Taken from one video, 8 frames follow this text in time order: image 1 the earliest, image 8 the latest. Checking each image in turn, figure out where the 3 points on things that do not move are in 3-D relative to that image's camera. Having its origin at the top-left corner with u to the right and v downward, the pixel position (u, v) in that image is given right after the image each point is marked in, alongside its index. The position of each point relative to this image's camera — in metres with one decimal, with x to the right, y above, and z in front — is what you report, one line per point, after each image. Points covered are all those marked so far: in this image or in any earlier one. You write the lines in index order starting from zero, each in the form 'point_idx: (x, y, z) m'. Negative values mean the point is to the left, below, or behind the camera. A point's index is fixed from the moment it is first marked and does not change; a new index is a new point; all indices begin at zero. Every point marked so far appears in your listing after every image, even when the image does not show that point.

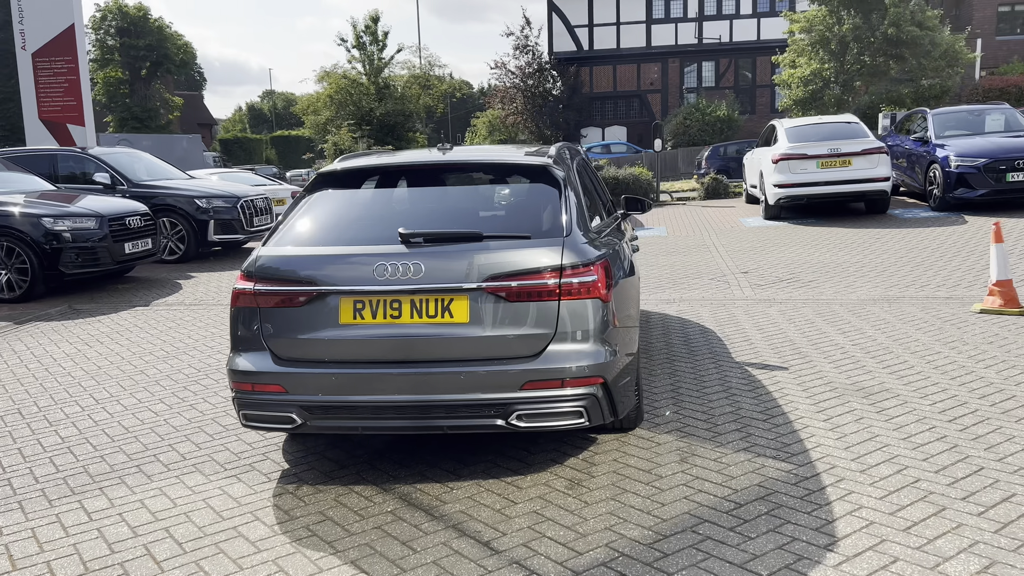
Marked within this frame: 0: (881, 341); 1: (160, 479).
0: (+3.2, -0.5, +6.9) m
1: (-1.9, -1.0, +4.3) m
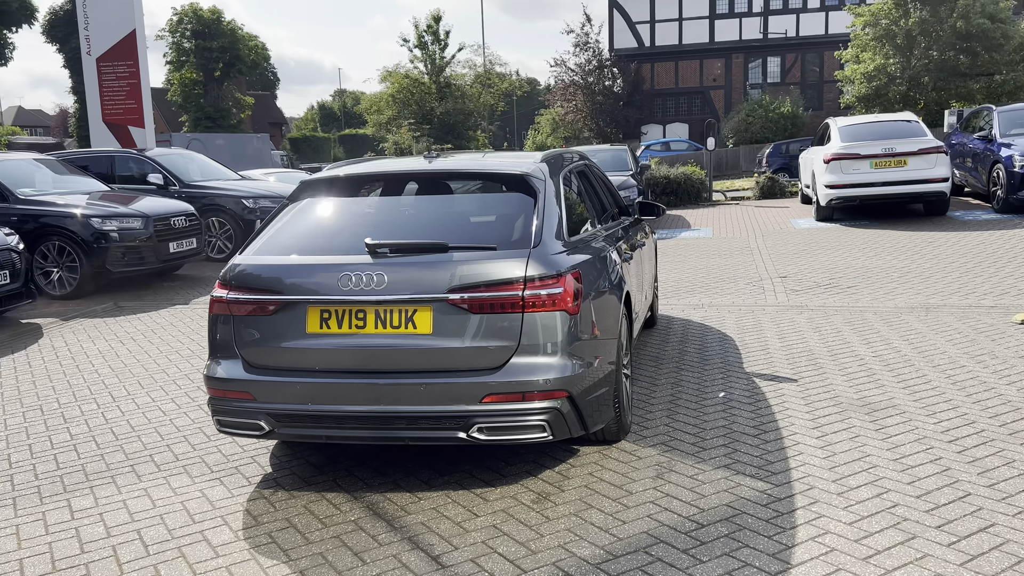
0: (+3.3, -0.5, +6.6) m
1: (-2.0, -1.1, +4.5) m
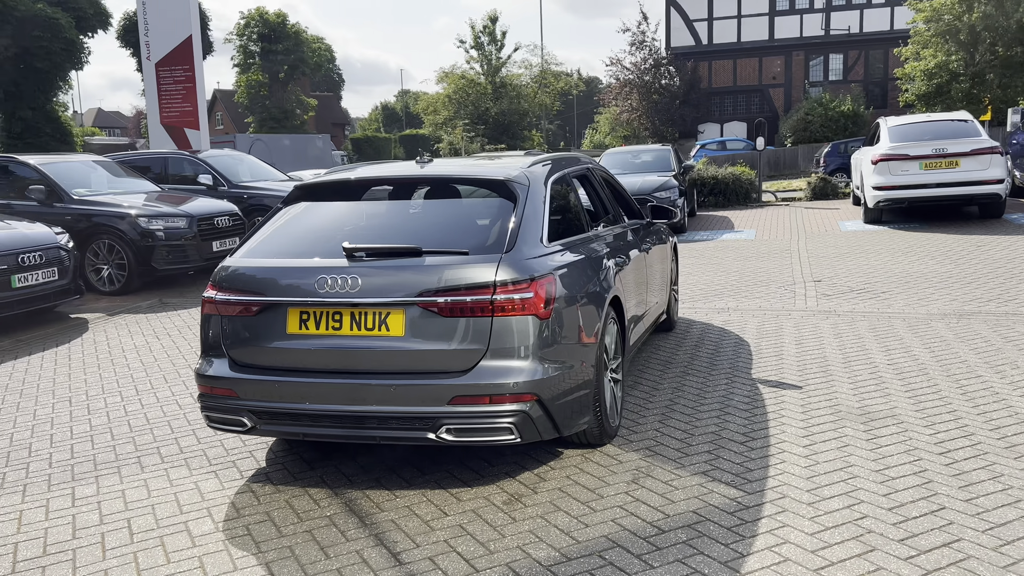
0: (+3.3, -0.6, +6.4) m
1: (-2.1, -1.1, +4.7) m
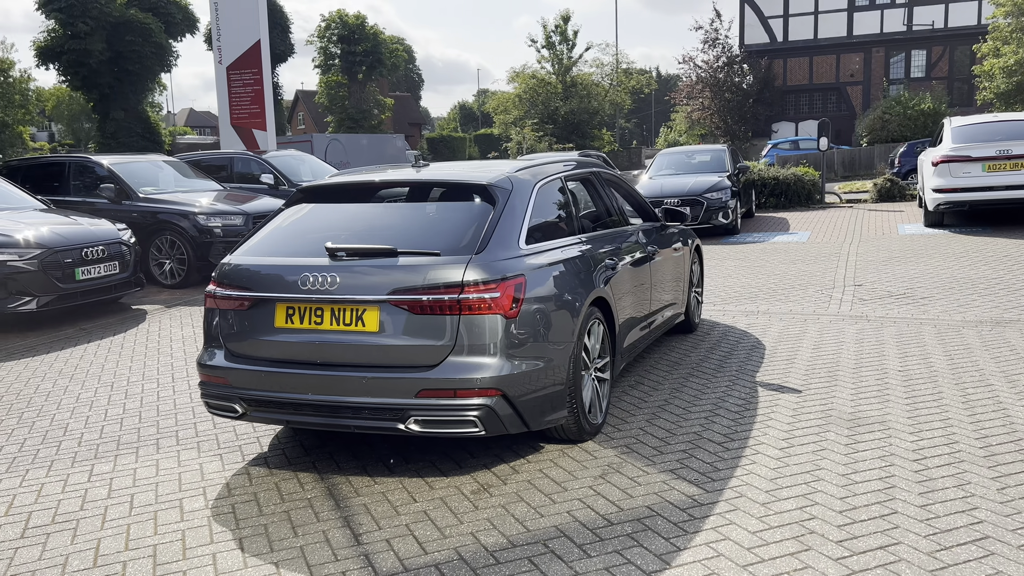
0: (+3.4, -0.6, +6.3) m
1: (-2.2, -1.0, +5.1) m
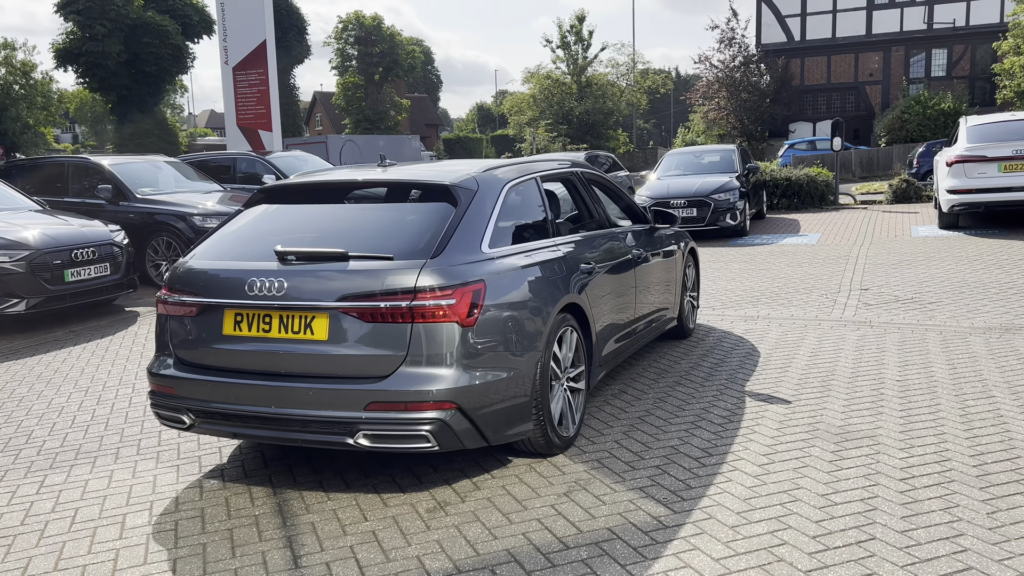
0: (+3.2, -0.7, +6.0) m
1: (-2.4, -1.1, +4.9) m
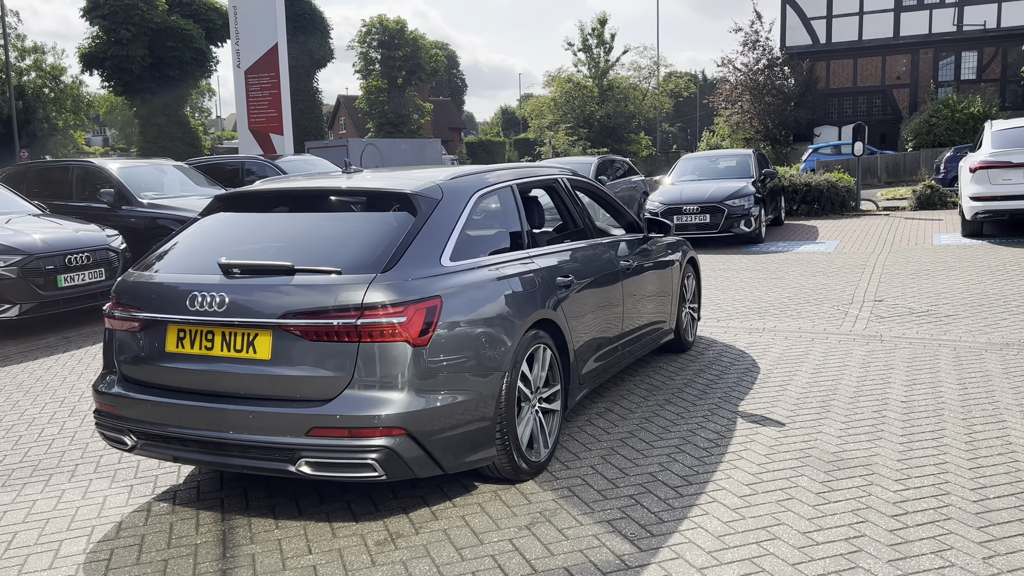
0: (+3.1, -0.8, +5.7) m
1: (-2.6, -1.1, +4.7) m
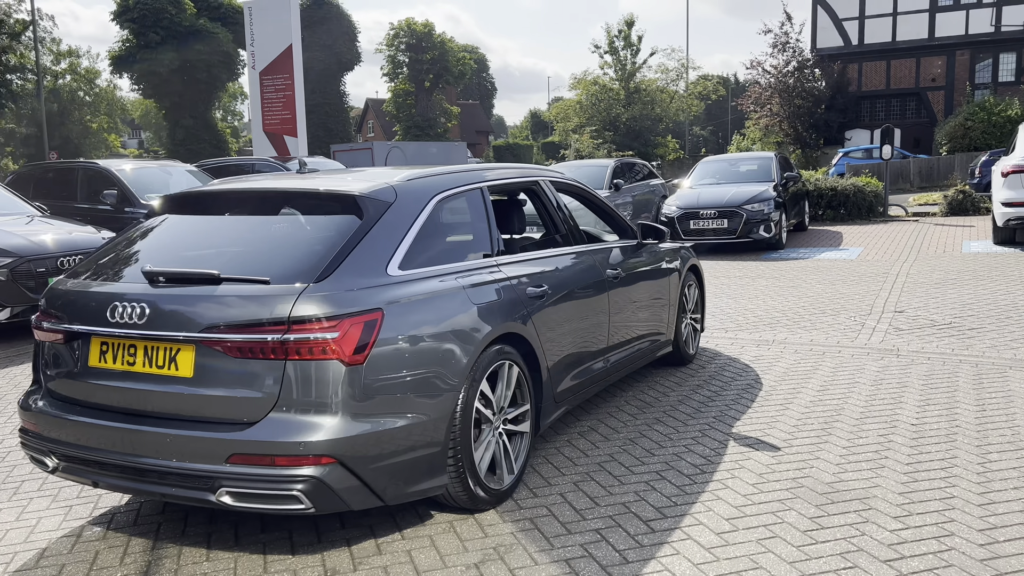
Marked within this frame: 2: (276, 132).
0: (+2.9, -0.9, +5.2) m
1: (-2.8, -1.2, +4.5) m
2: (-5.8, +3.8, +19.5) m
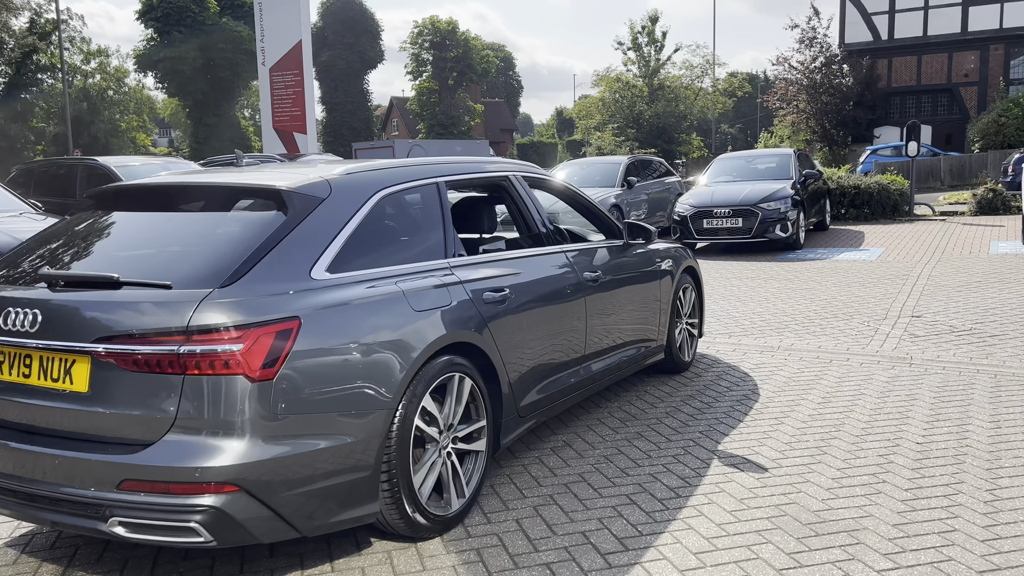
0: (+2.7, -0.9, +4.7) m
1: (-3.0, -1.2, +4.2) m
2: (-5.5, +3.9, +19.3) m
